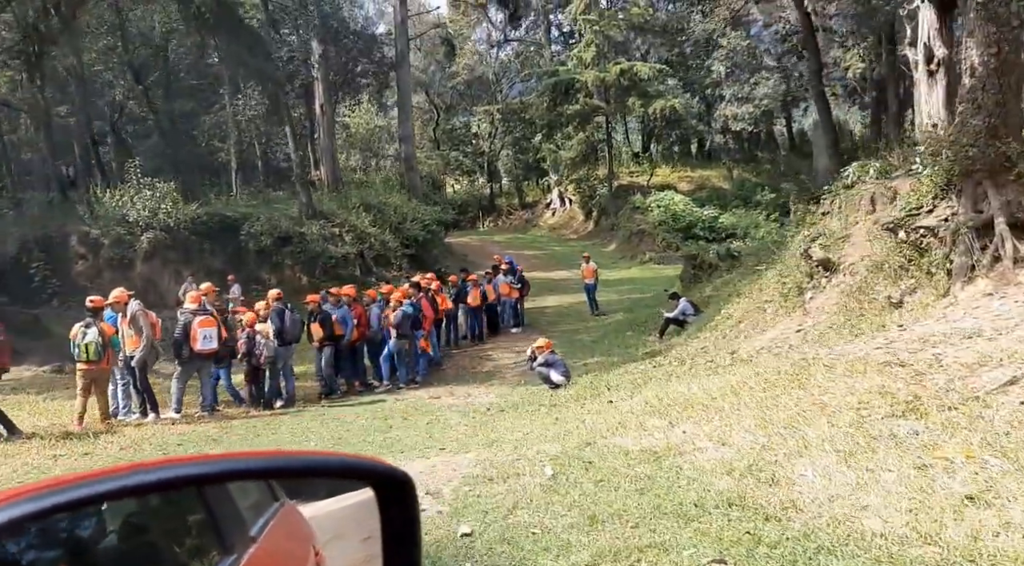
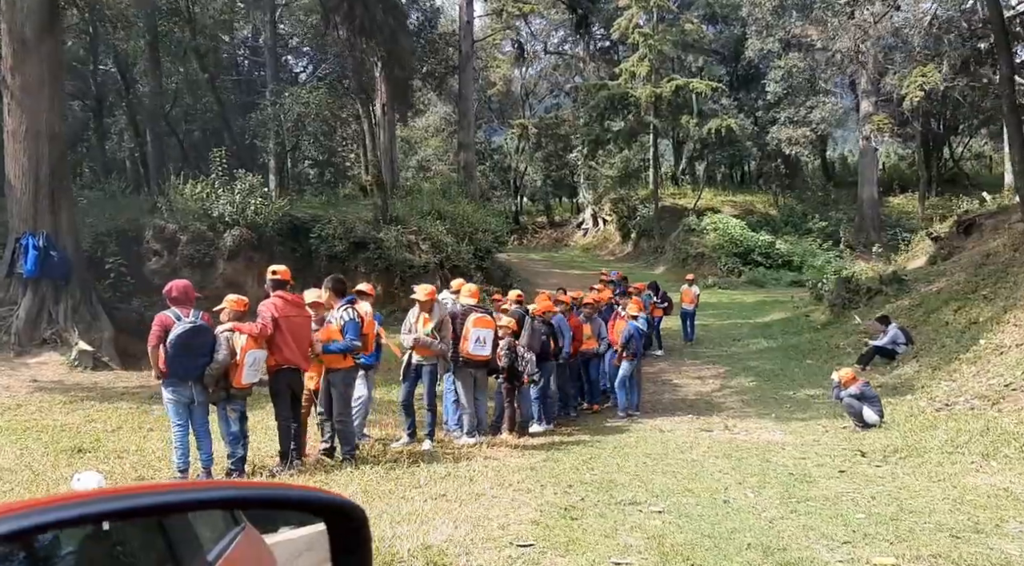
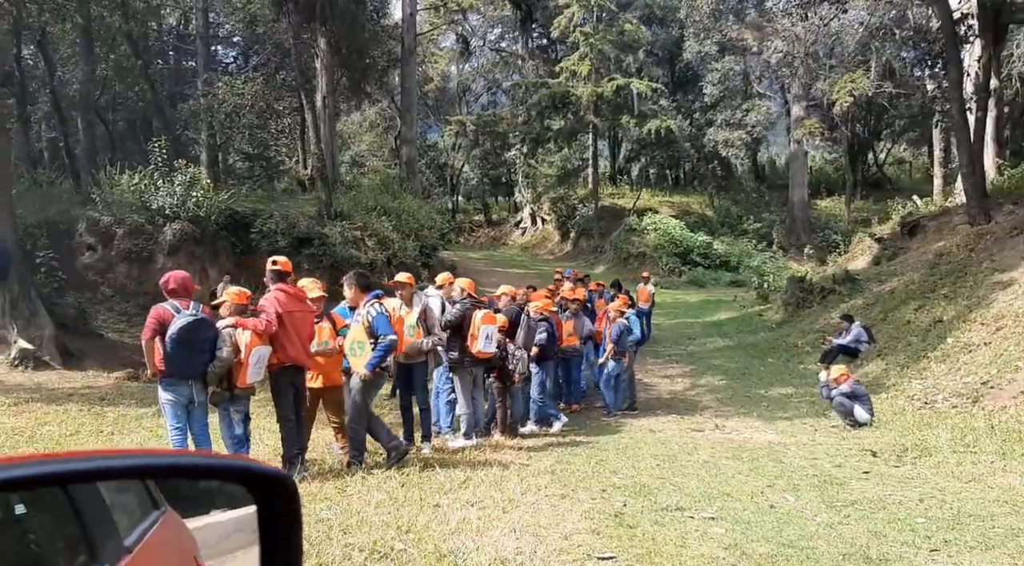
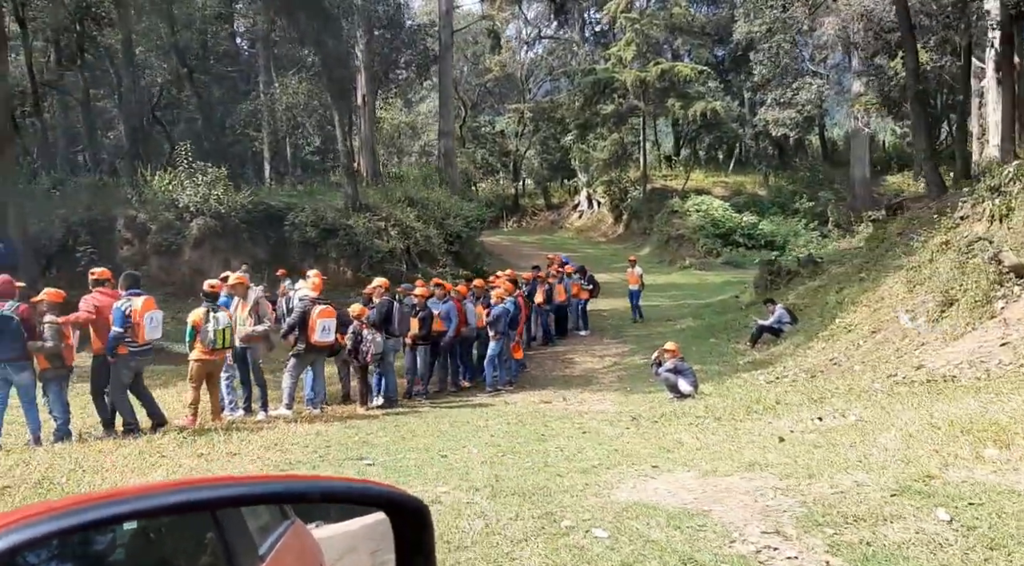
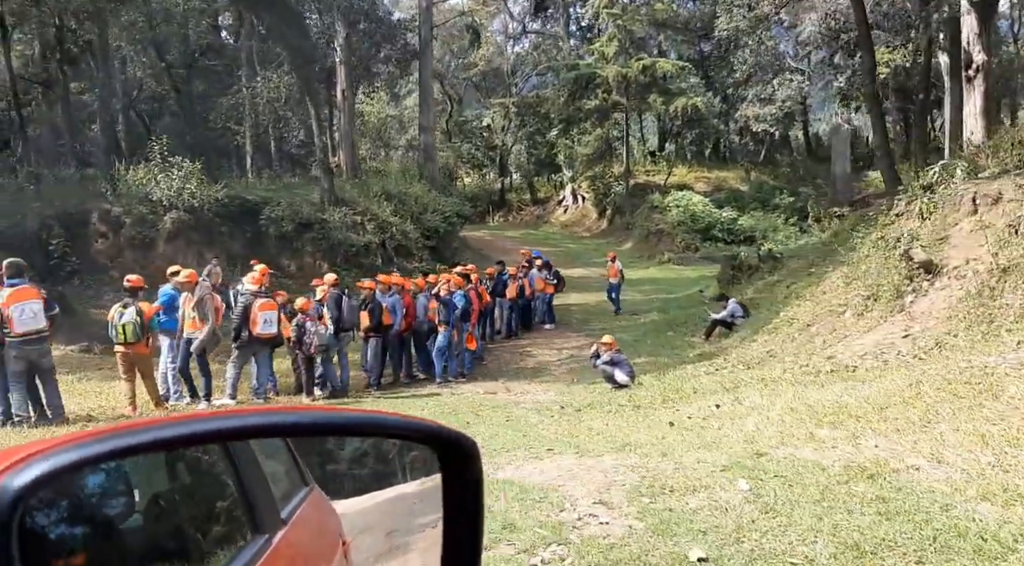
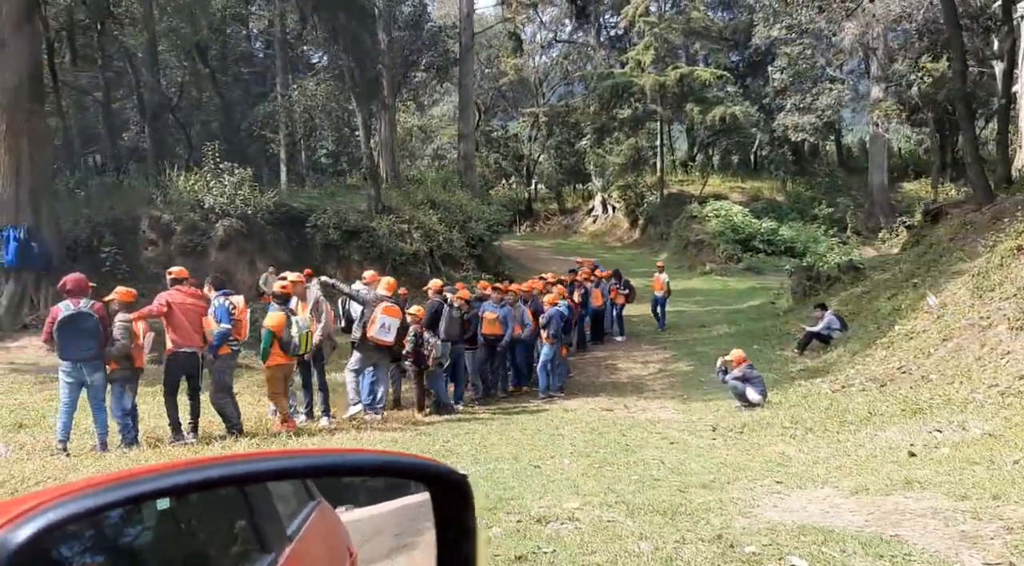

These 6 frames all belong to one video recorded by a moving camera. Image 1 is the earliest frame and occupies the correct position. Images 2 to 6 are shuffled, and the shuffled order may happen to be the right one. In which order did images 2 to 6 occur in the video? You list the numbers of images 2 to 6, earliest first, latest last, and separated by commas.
5, 4, 6, 2, 3
